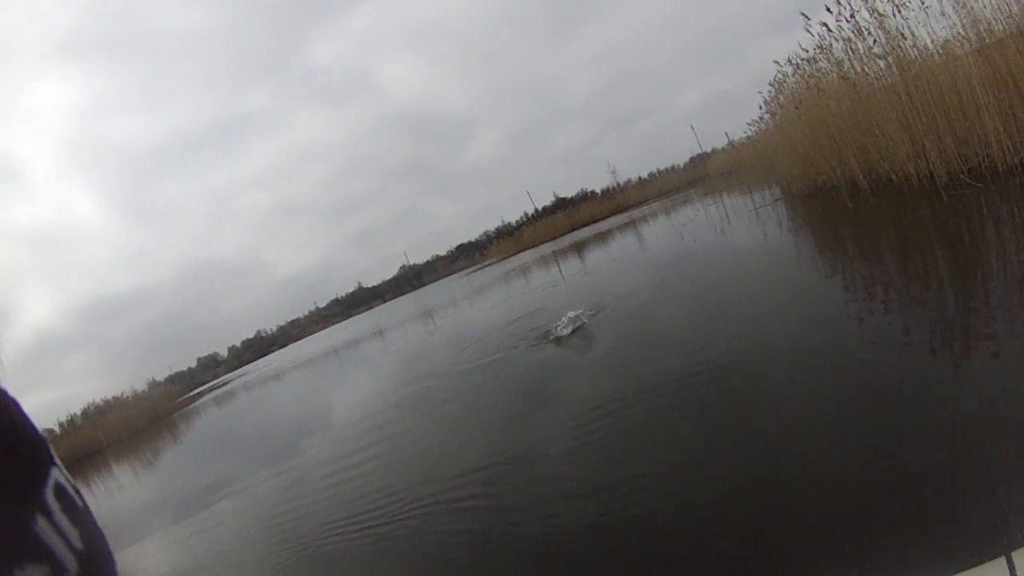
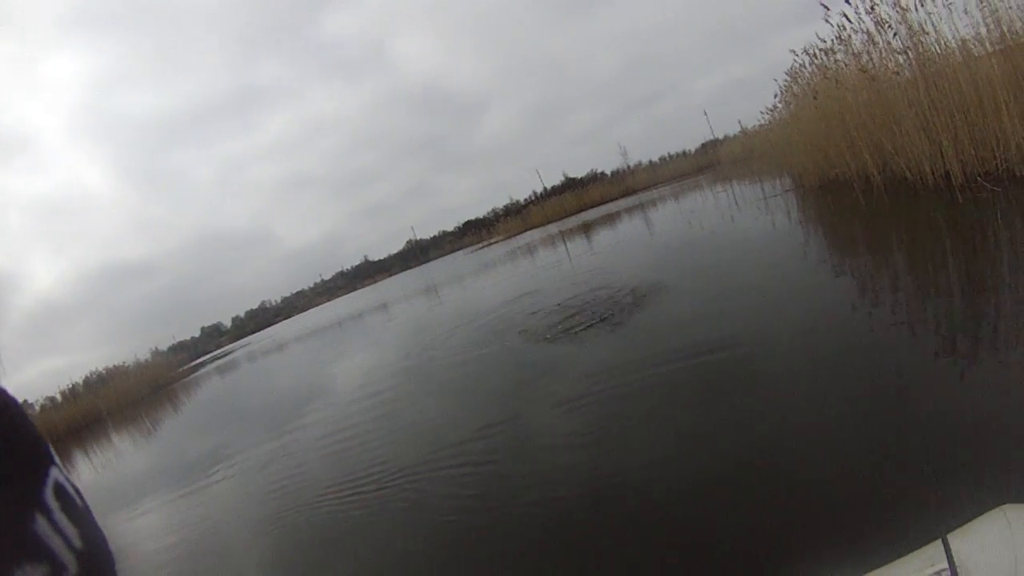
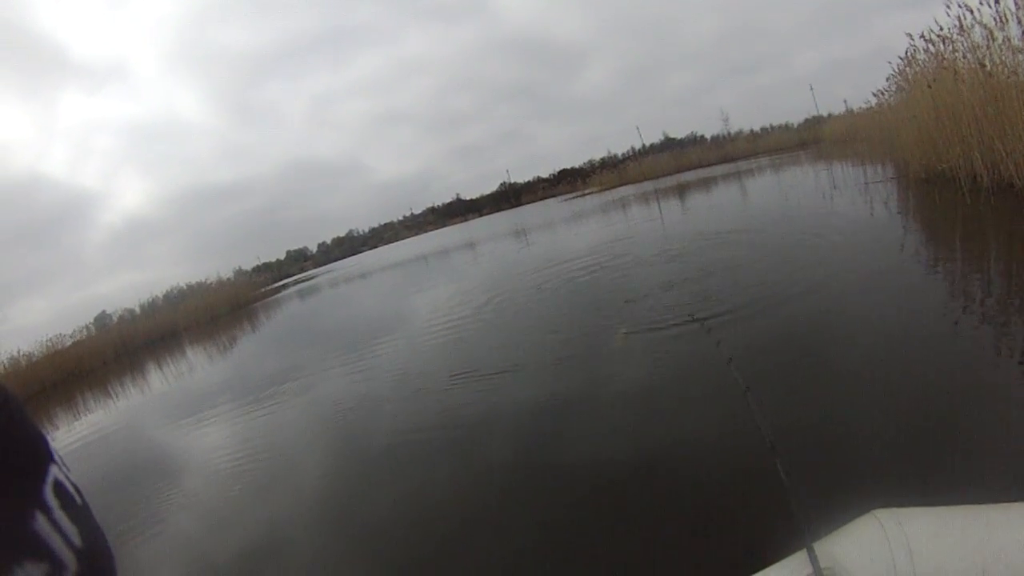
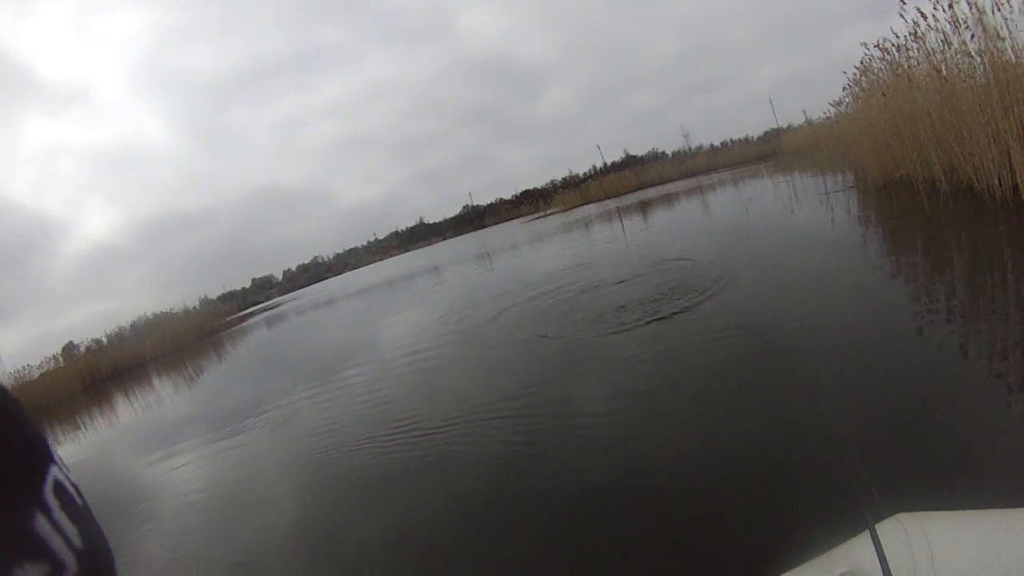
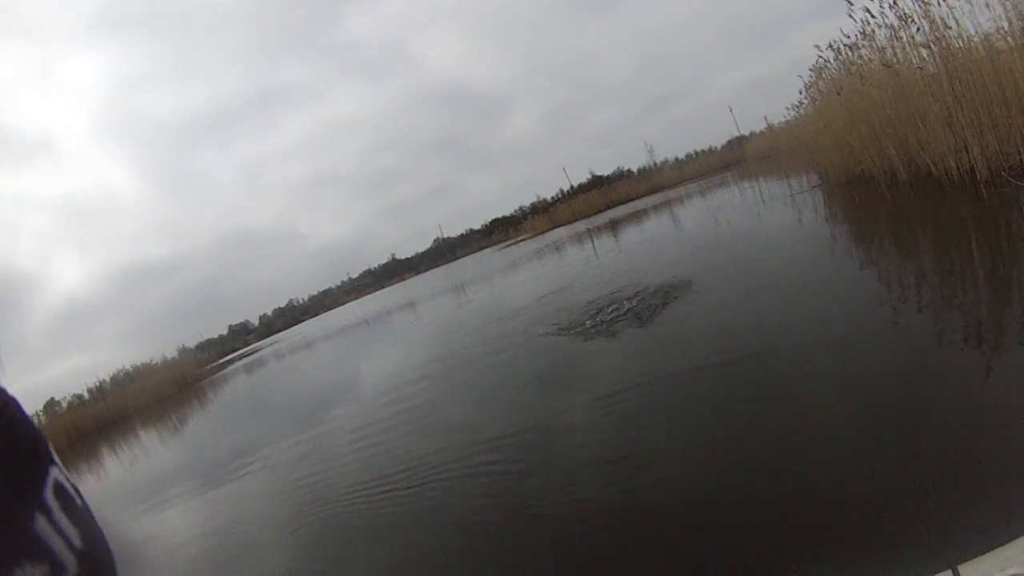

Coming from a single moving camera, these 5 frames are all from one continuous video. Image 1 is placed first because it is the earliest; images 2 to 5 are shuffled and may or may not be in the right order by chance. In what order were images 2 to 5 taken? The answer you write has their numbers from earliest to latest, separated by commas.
5, 2, 4, 3
